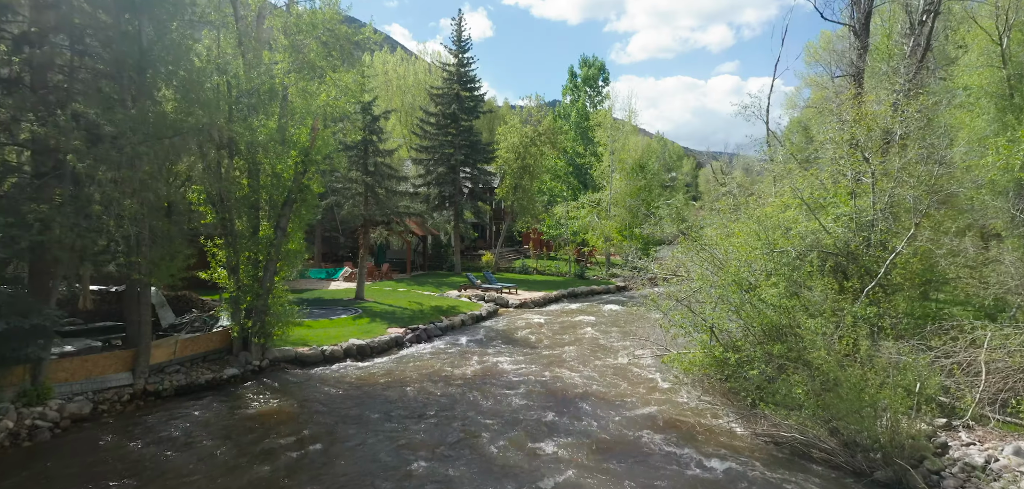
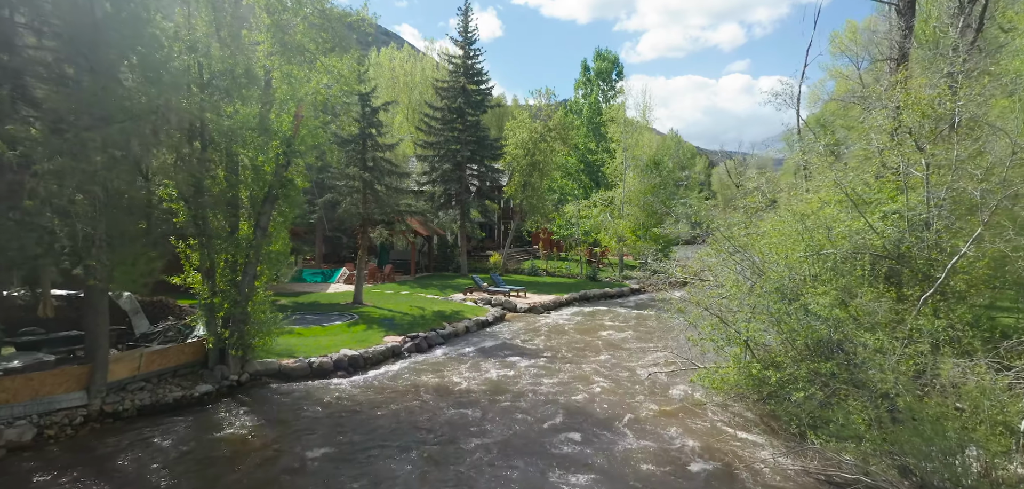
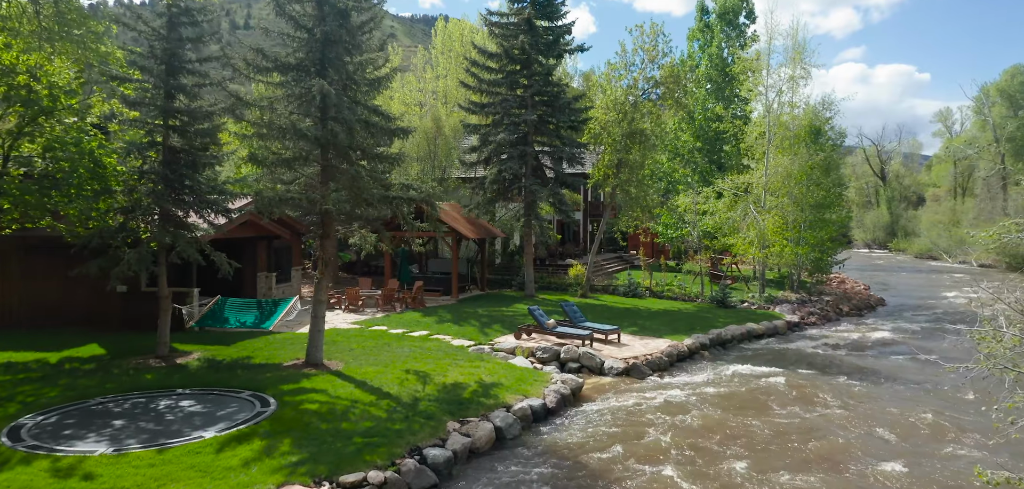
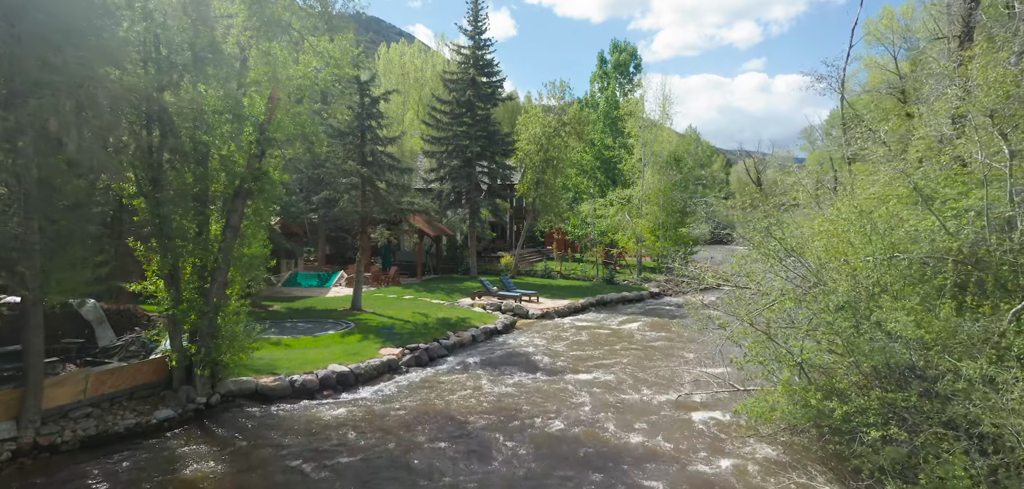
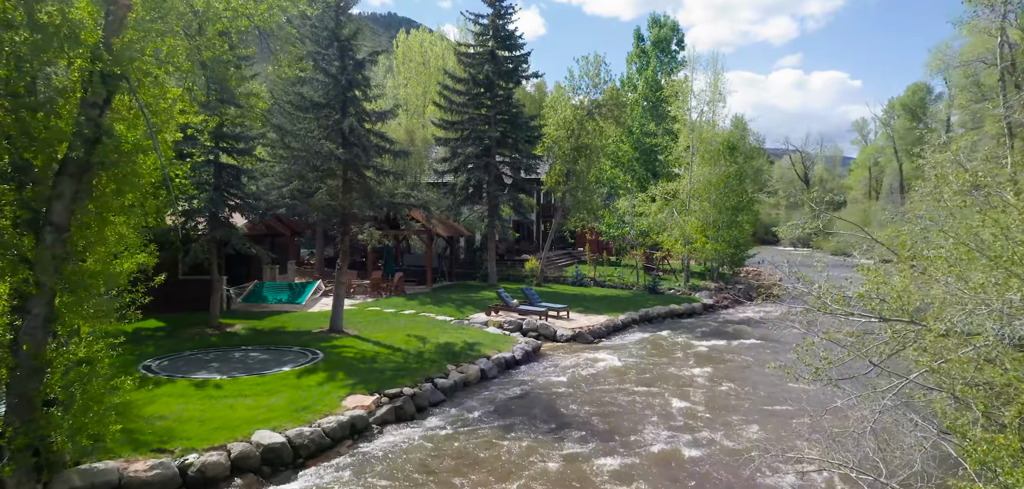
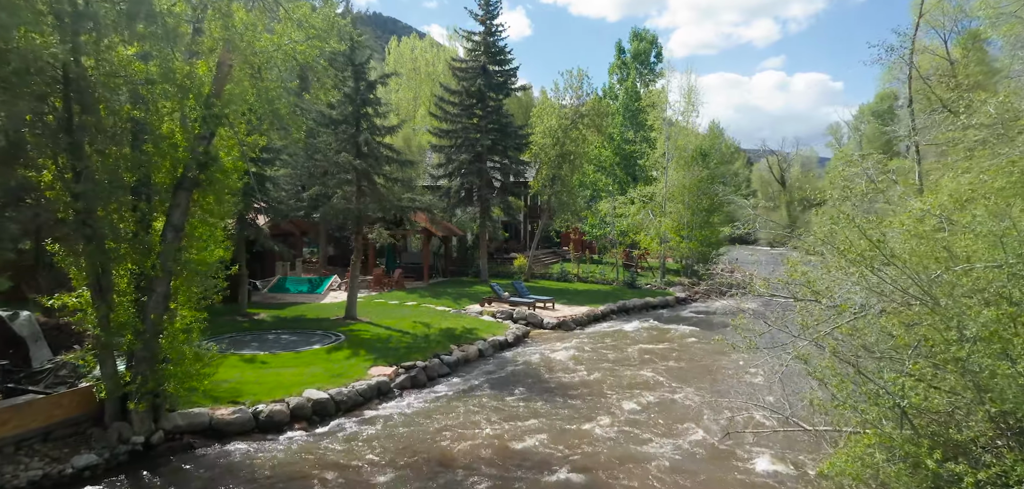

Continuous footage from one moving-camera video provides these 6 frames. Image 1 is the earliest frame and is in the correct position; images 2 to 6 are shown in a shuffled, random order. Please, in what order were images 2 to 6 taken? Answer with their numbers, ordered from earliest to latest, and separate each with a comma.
2, 4, 6, 5, 3
